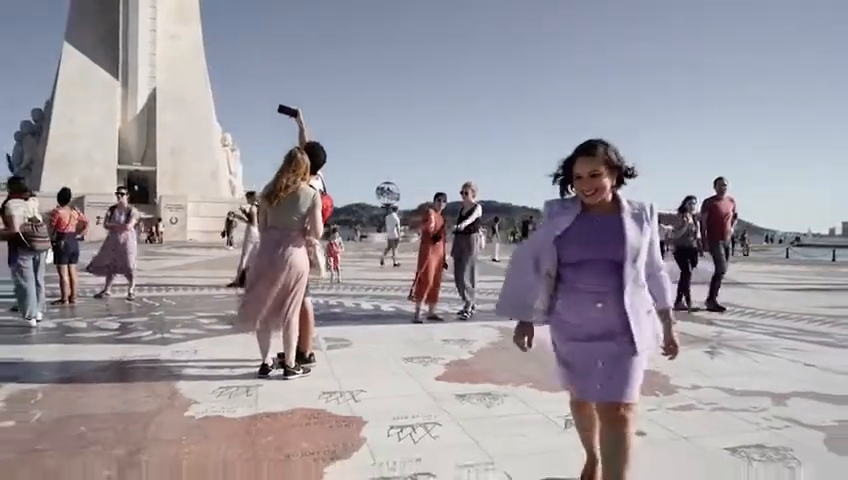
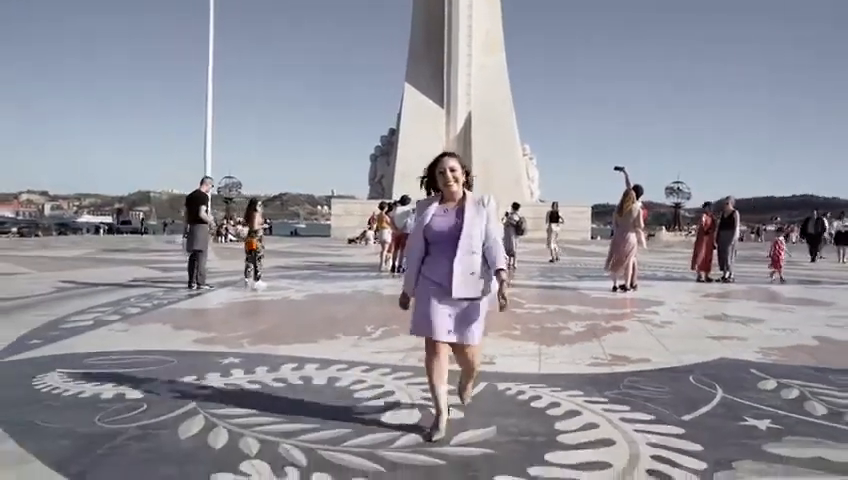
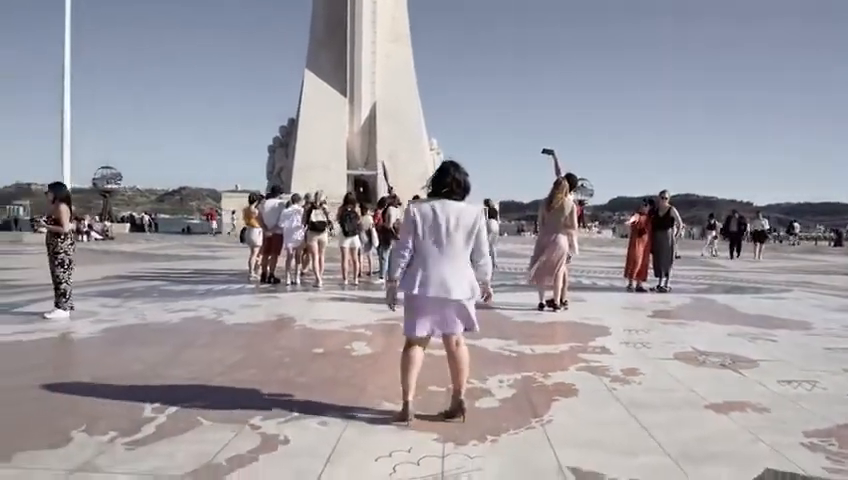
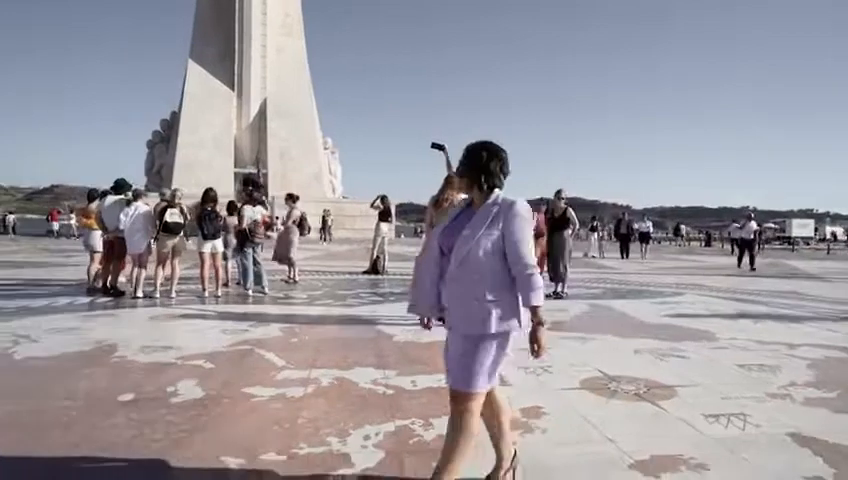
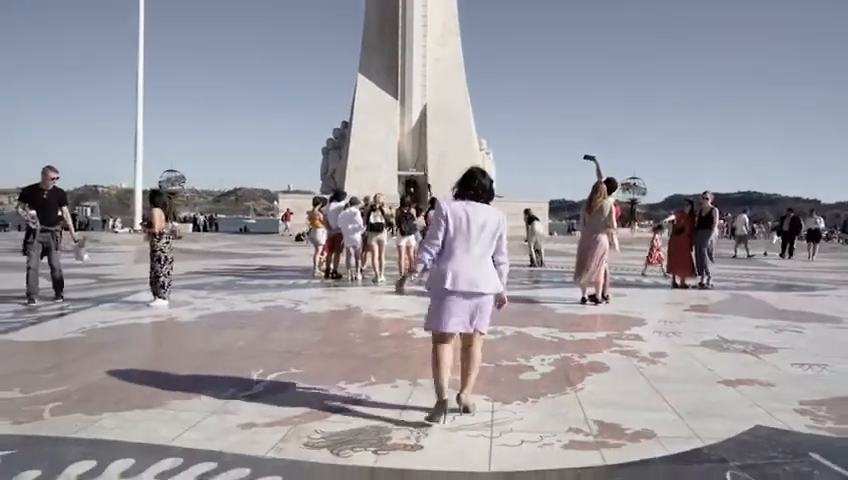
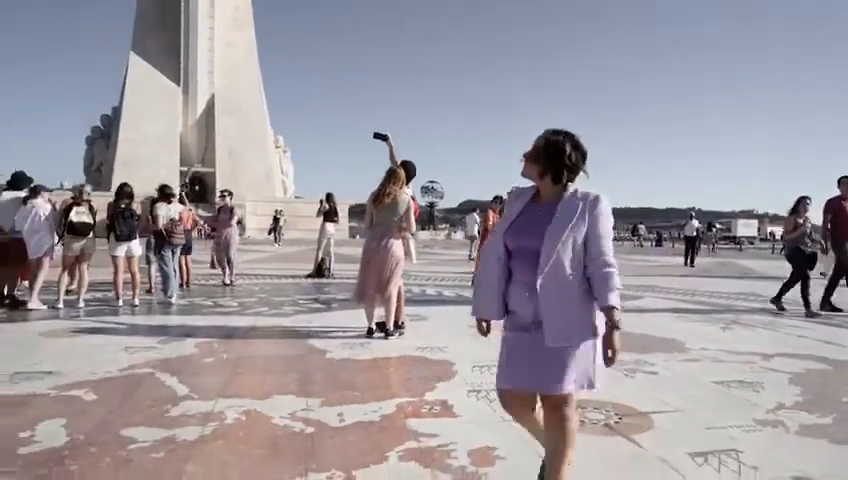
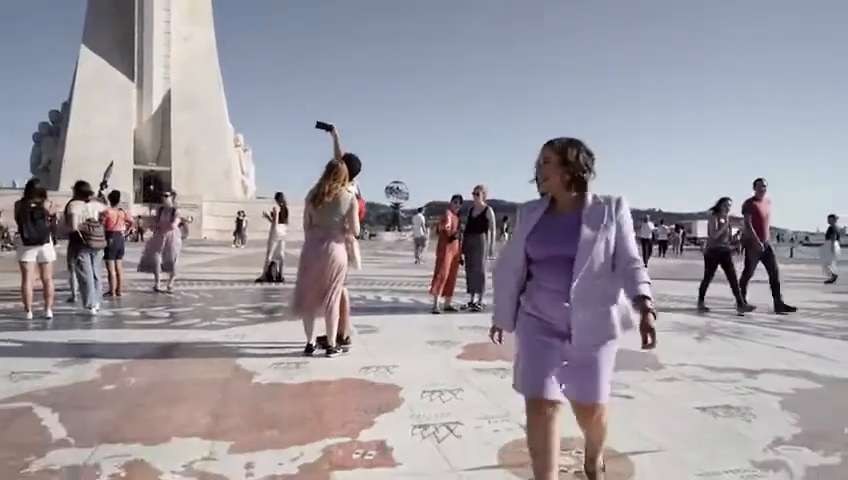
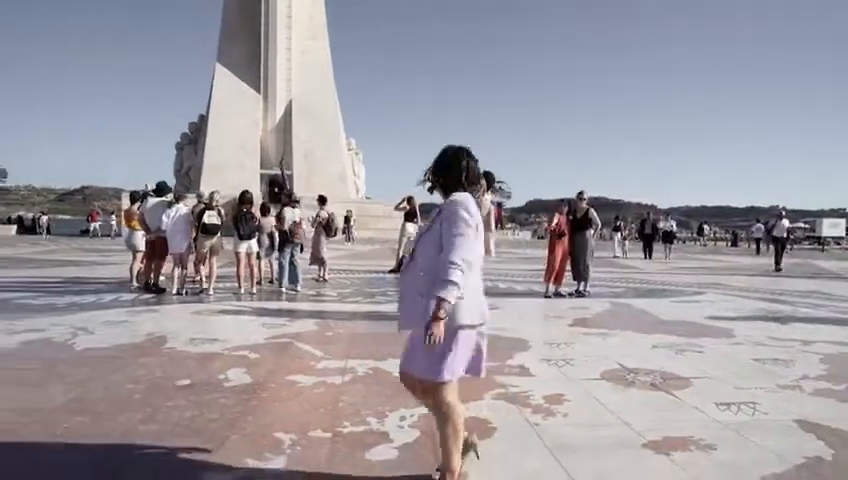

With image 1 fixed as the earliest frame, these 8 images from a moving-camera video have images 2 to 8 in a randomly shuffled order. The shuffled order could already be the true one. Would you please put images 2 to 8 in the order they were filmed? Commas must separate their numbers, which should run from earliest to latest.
7, 6, 4, 8, 3, 5, 2
